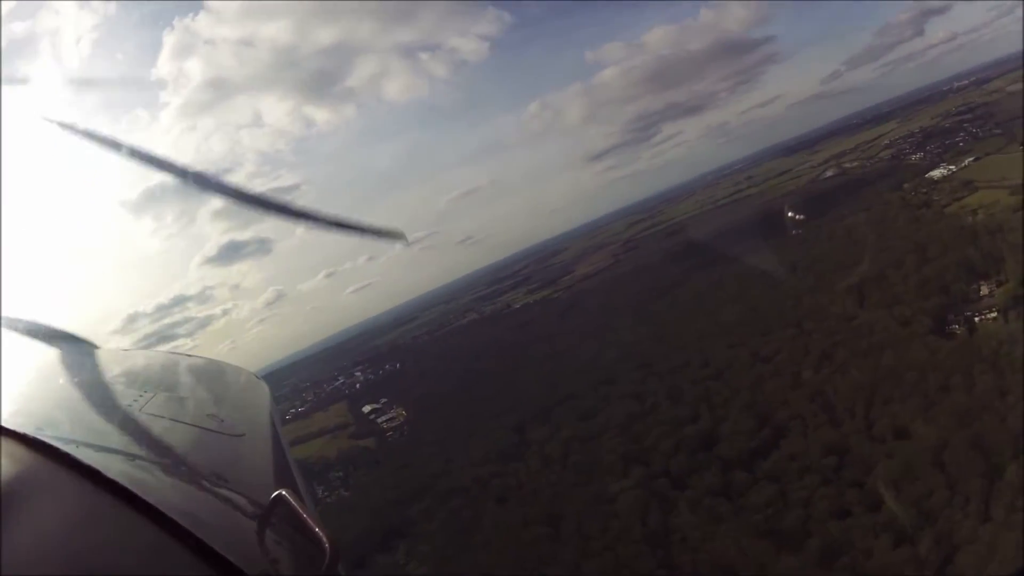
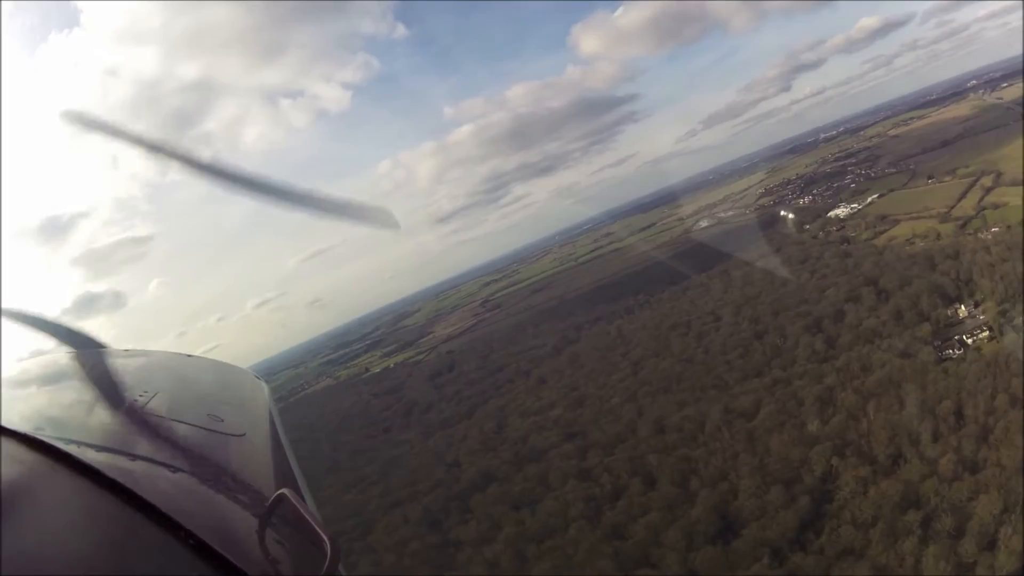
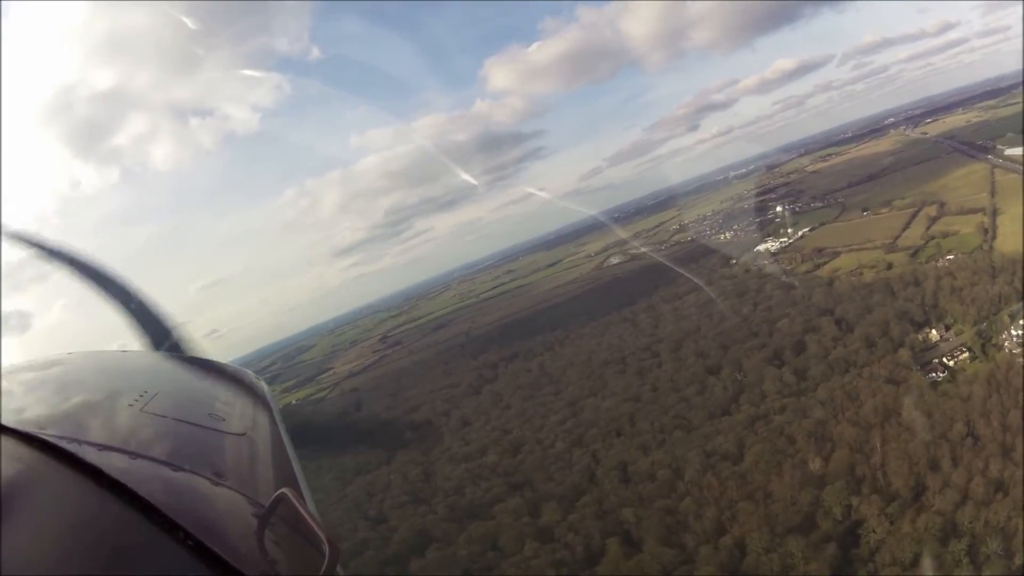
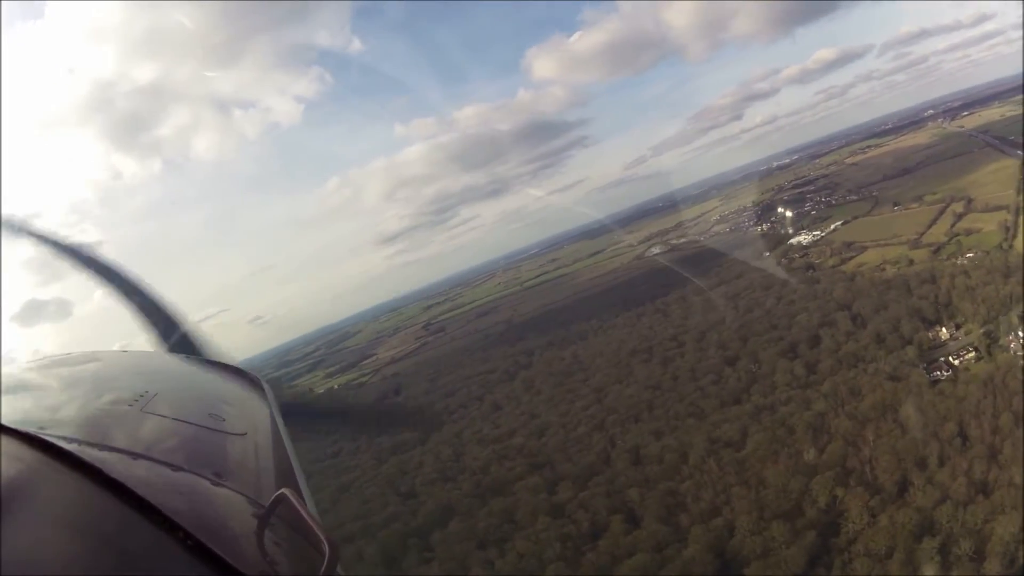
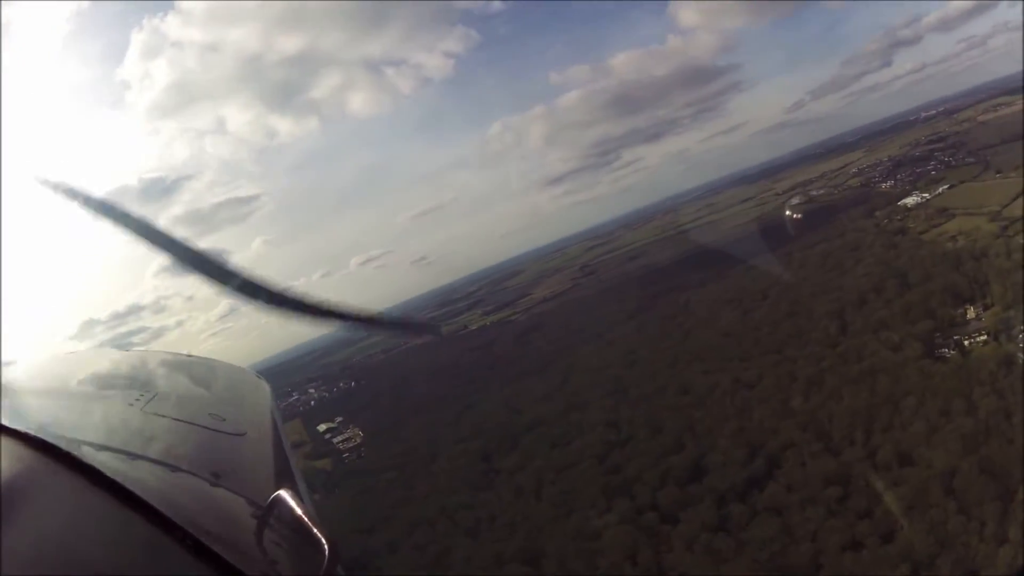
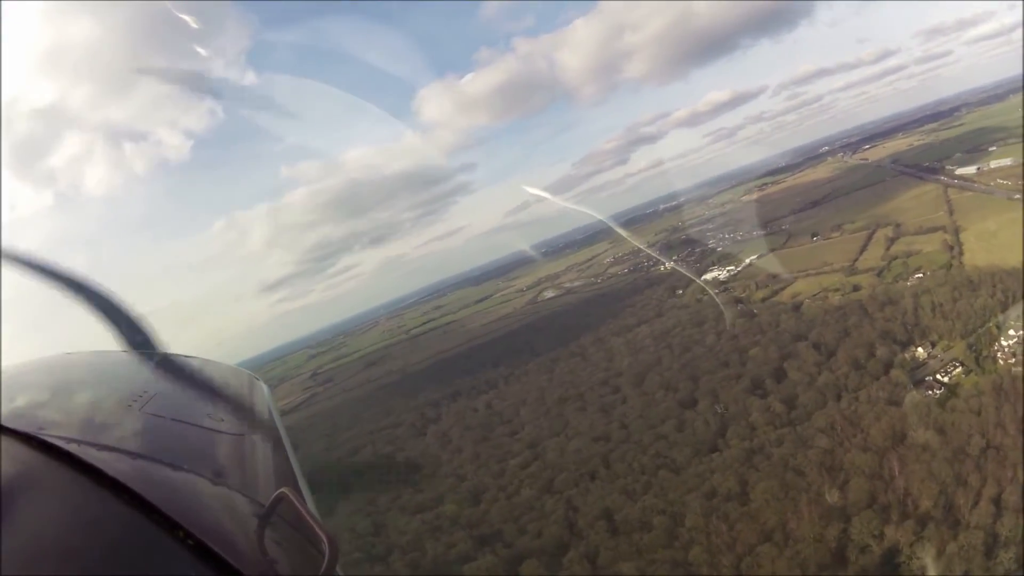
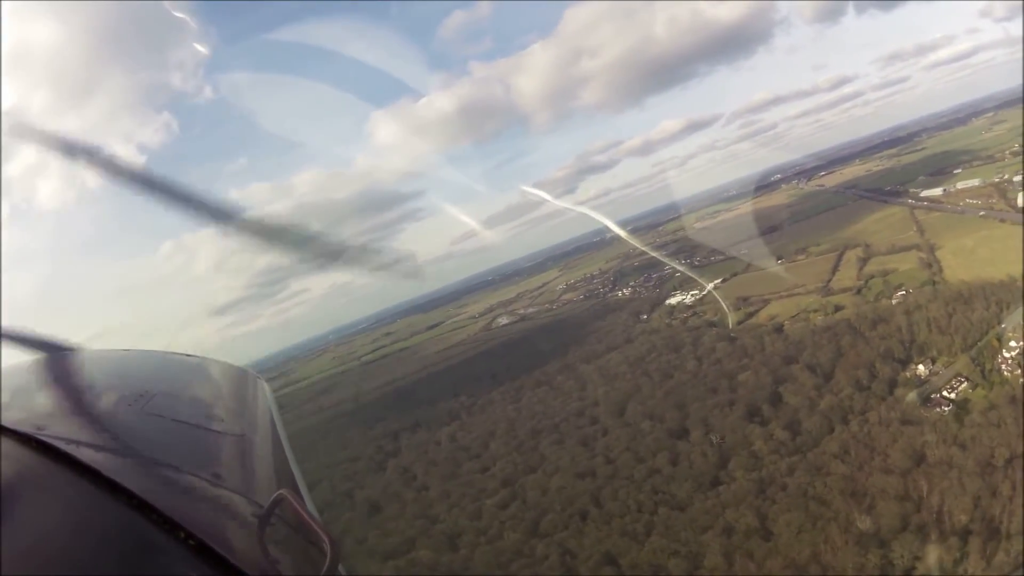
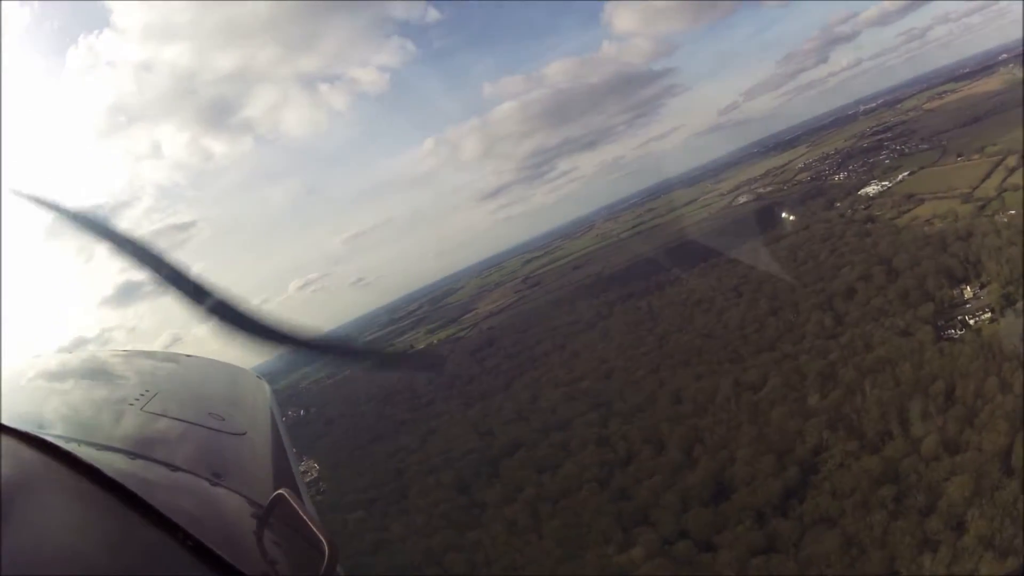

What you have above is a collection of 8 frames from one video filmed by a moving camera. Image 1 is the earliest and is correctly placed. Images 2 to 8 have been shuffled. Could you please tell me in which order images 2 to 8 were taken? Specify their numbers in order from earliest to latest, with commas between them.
5, 8, 2, 4, 3, 6, 7
